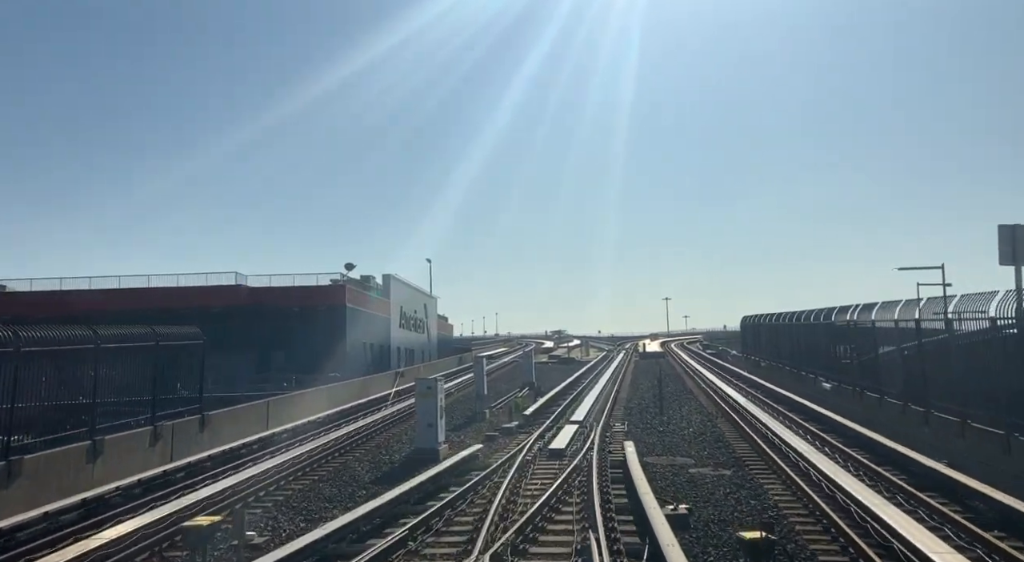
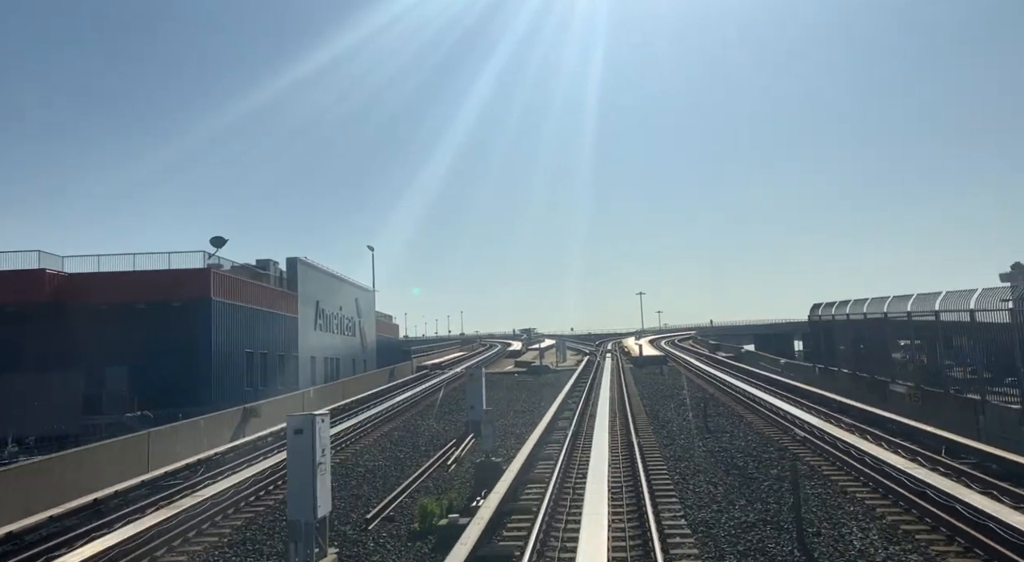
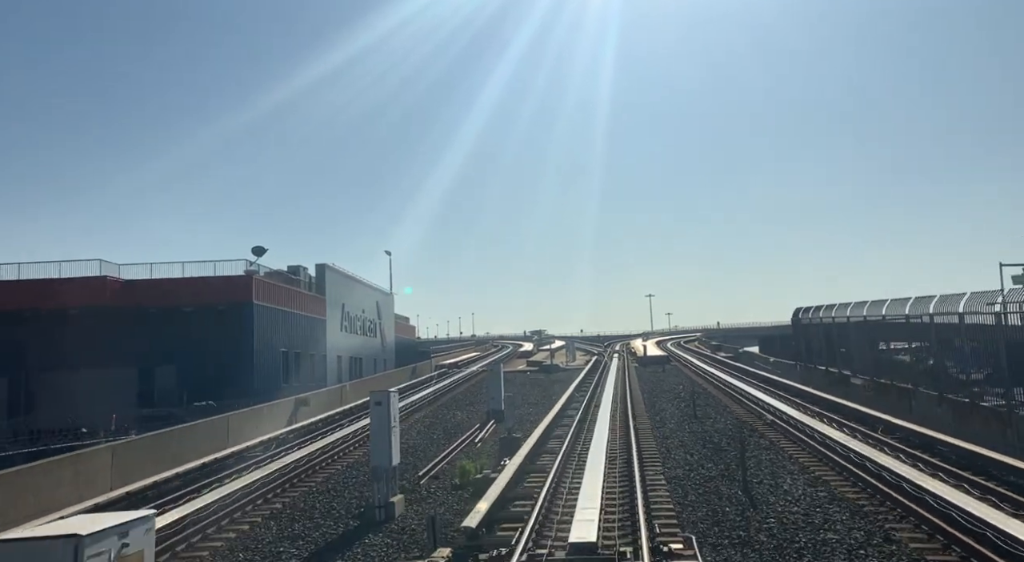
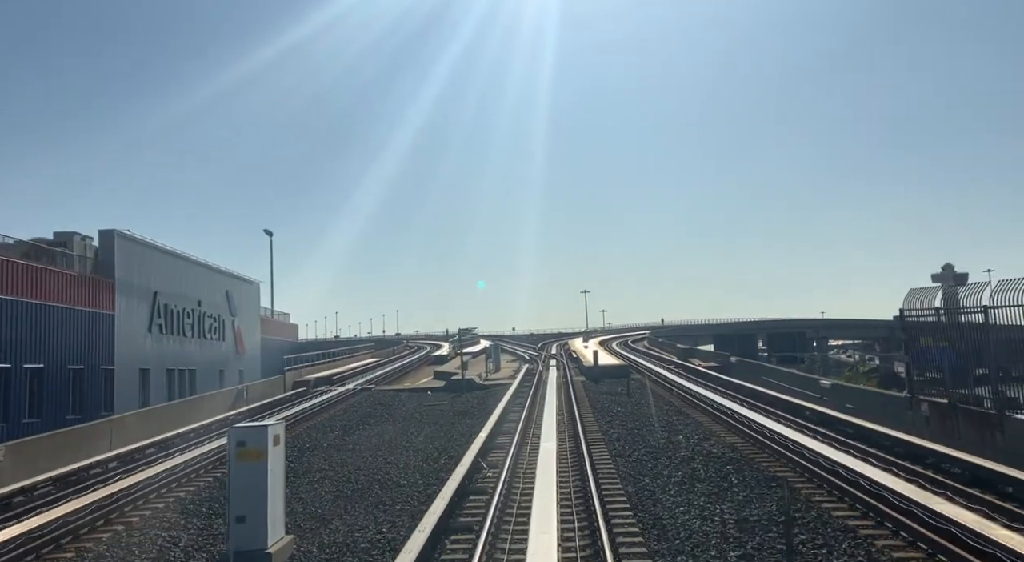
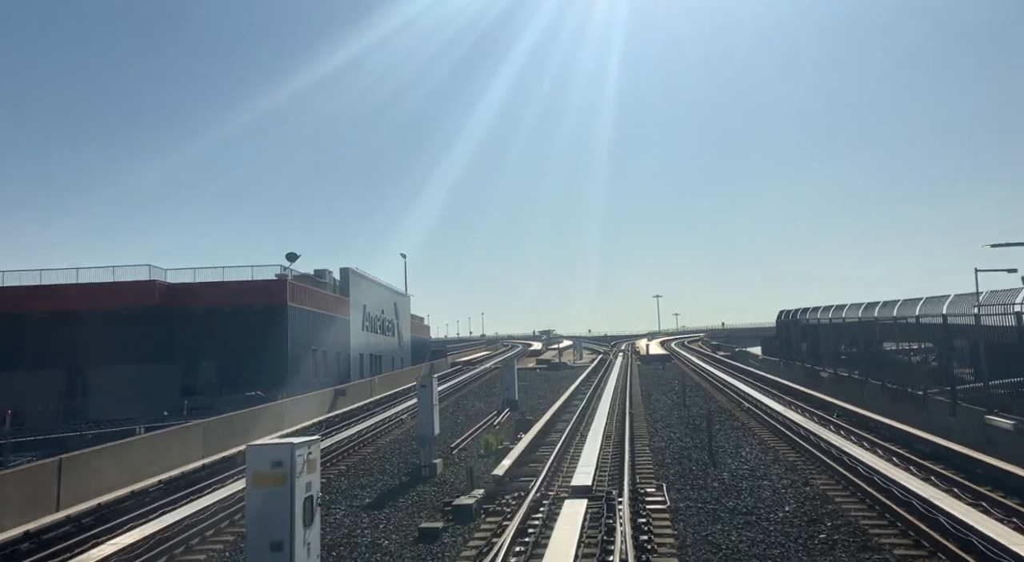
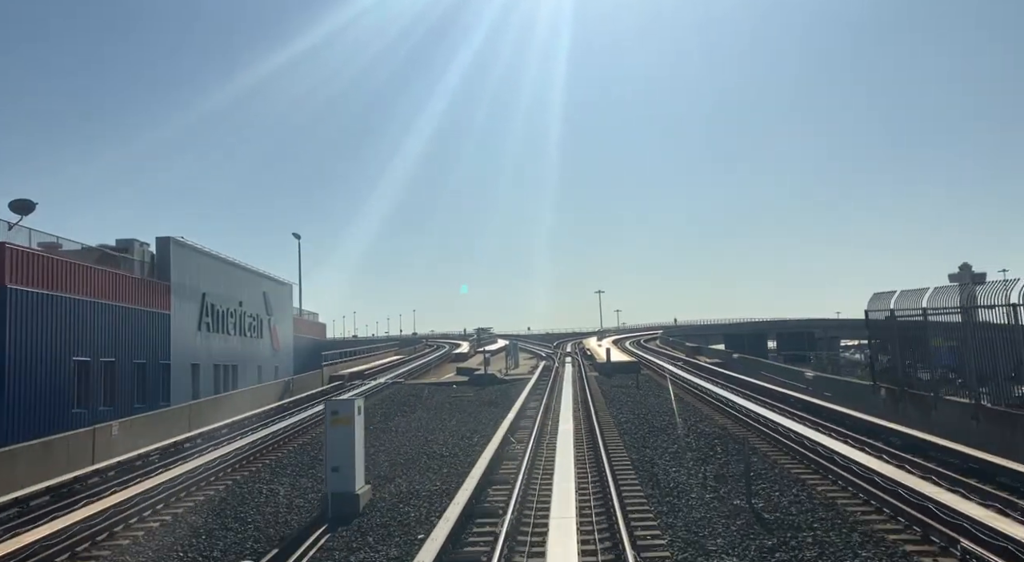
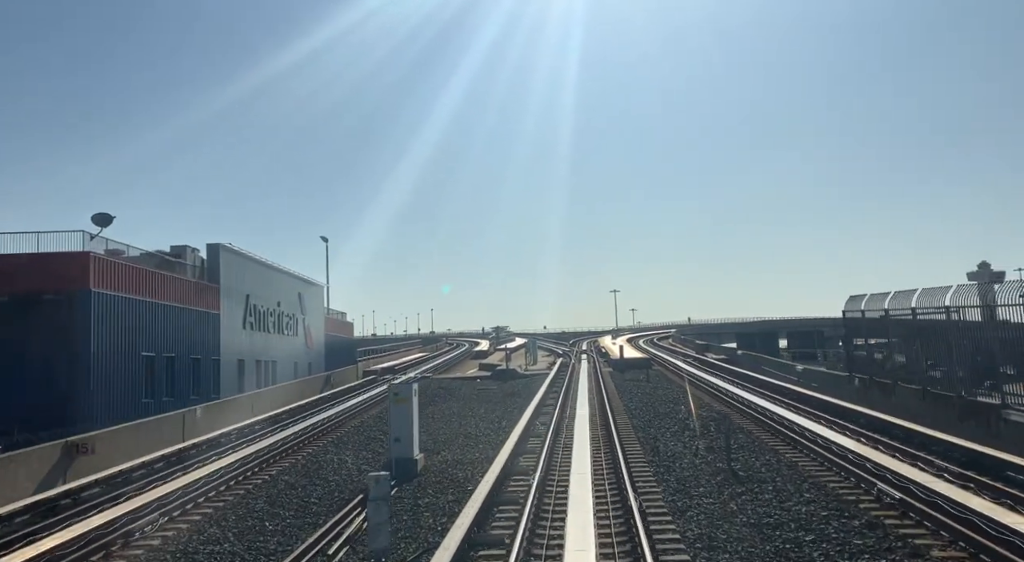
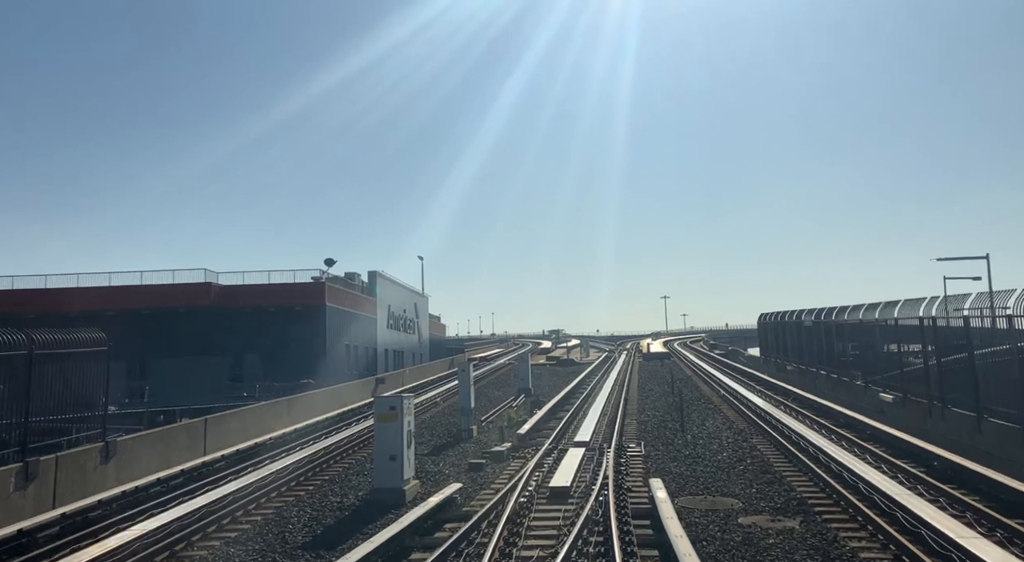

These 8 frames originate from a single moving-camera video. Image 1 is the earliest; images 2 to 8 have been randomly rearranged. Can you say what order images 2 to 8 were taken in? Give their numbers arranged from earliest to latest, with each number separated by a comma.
8, 5, 3, 2, 7, 6, 4
